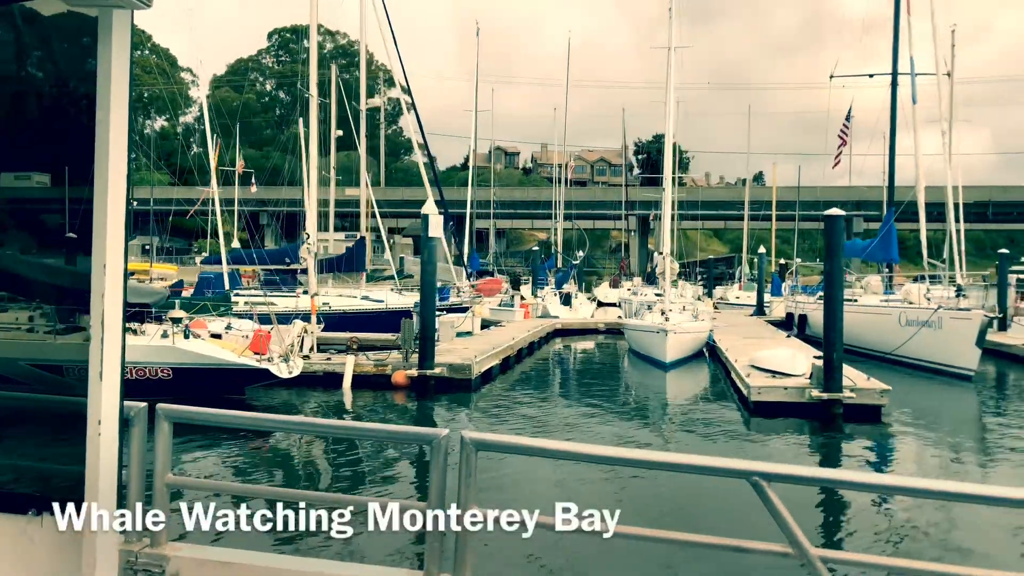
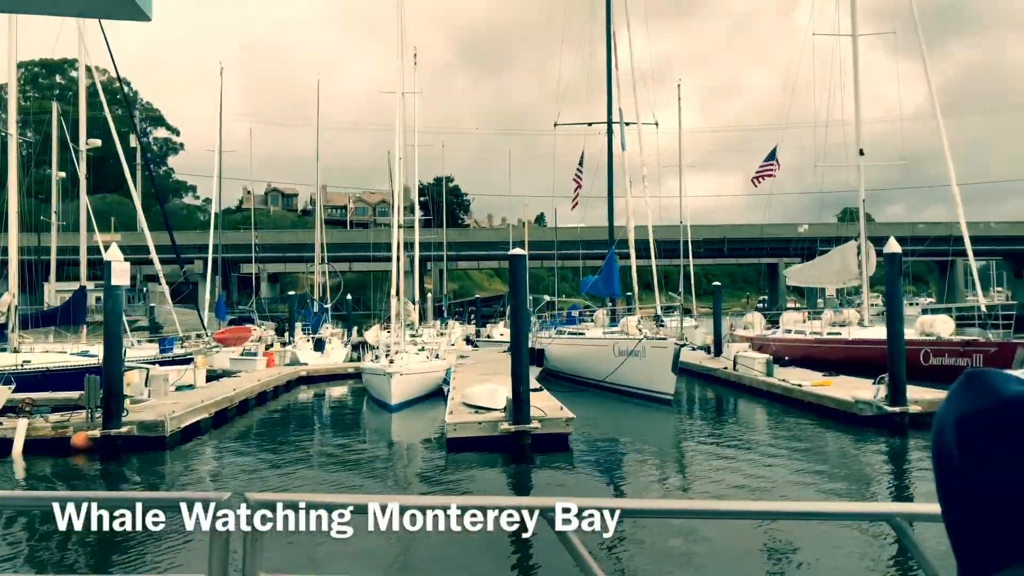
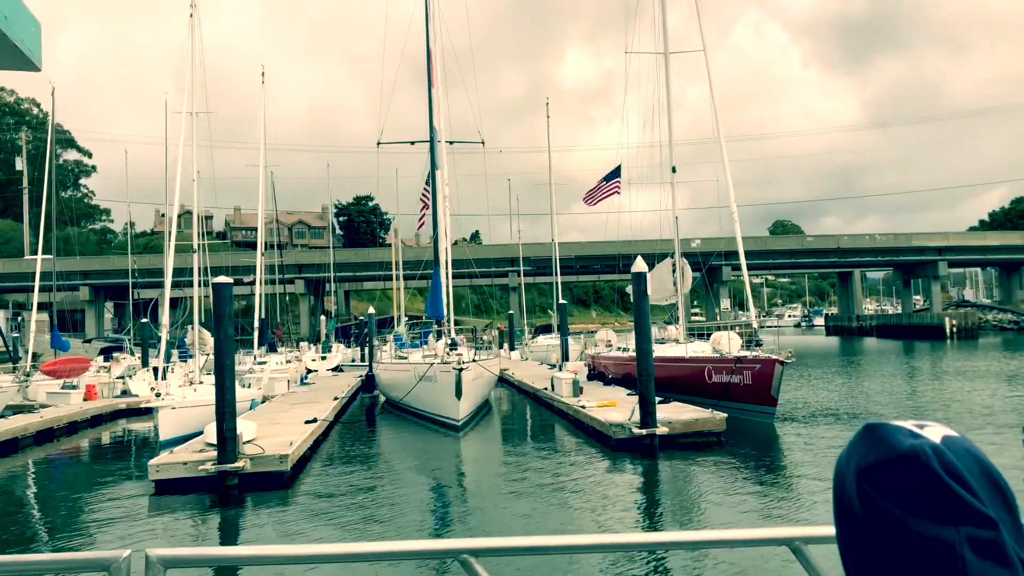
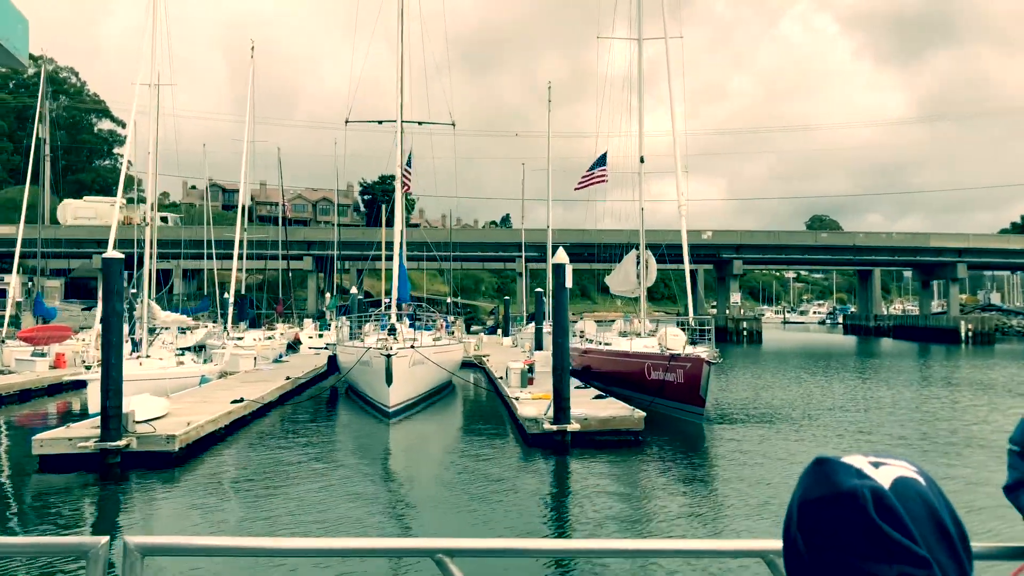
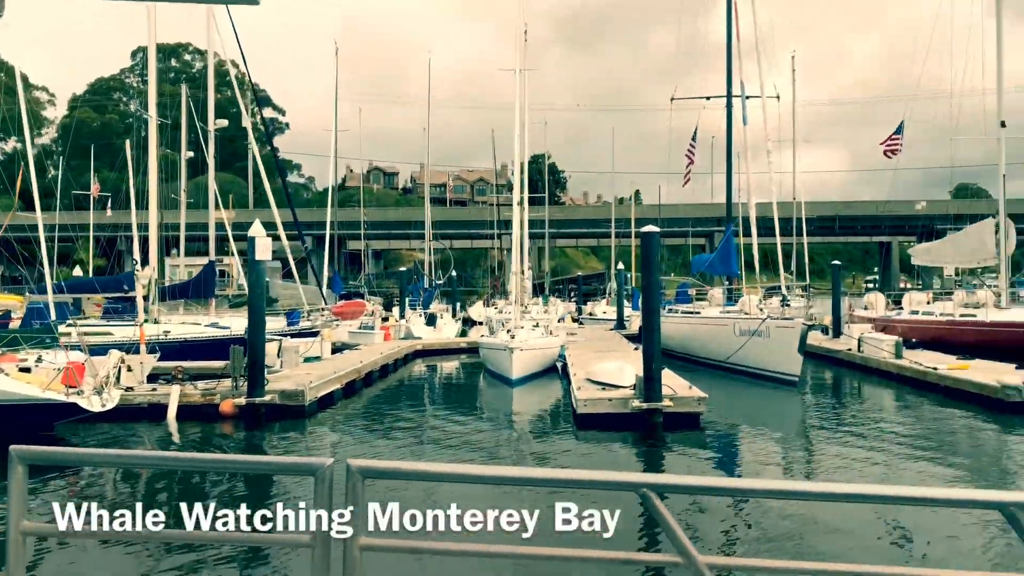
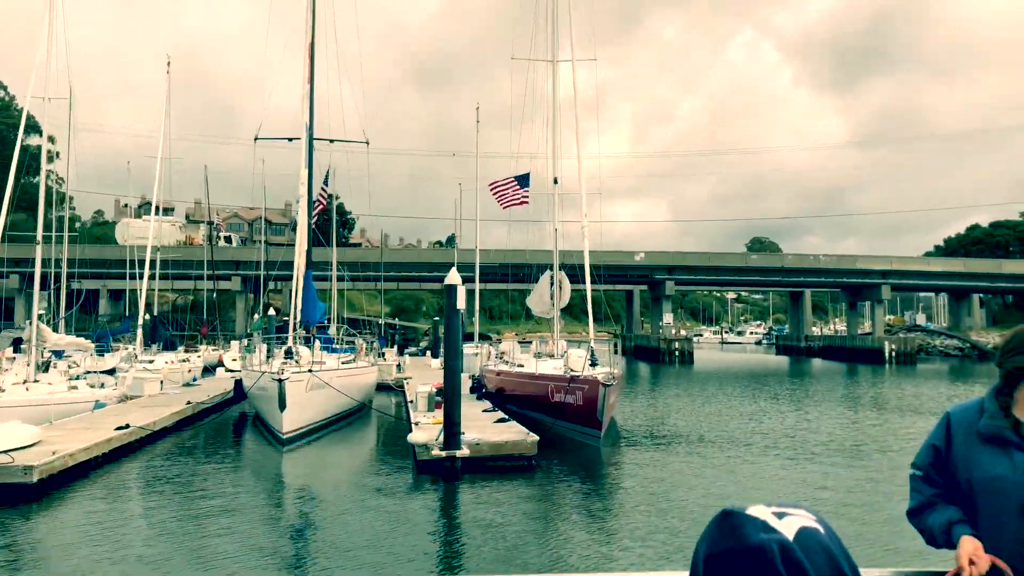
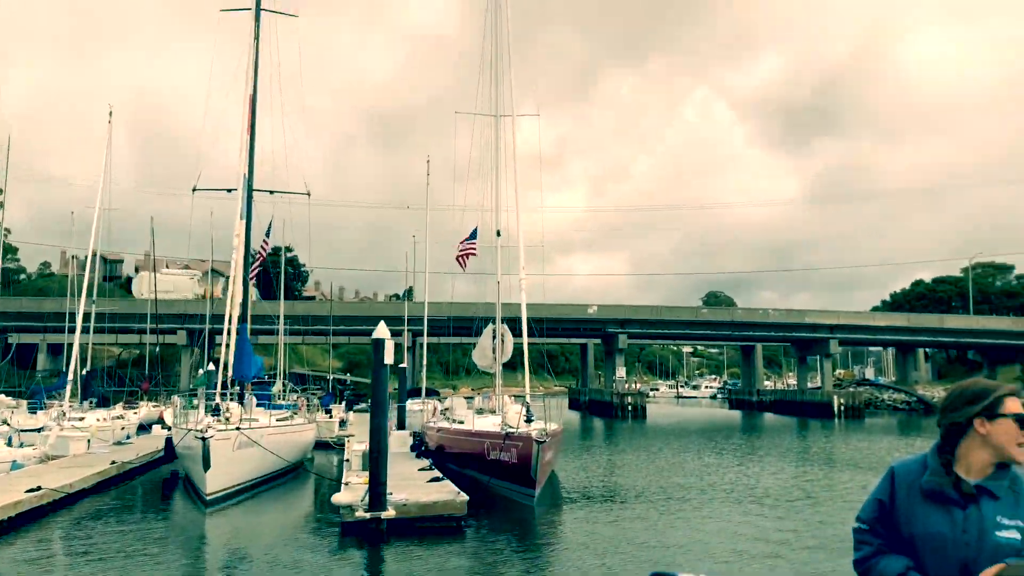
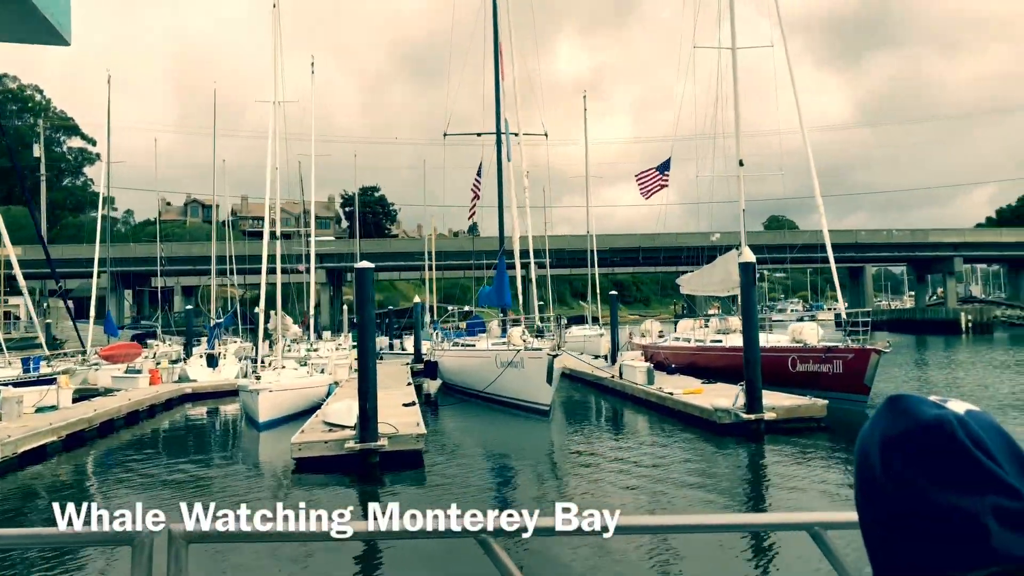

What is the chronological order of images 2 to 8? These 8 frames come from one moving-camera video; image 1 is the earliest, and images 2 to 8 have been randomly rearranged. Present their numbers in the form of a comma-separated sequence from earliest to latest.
5, 2, 8, 3, 4, 6, 7
